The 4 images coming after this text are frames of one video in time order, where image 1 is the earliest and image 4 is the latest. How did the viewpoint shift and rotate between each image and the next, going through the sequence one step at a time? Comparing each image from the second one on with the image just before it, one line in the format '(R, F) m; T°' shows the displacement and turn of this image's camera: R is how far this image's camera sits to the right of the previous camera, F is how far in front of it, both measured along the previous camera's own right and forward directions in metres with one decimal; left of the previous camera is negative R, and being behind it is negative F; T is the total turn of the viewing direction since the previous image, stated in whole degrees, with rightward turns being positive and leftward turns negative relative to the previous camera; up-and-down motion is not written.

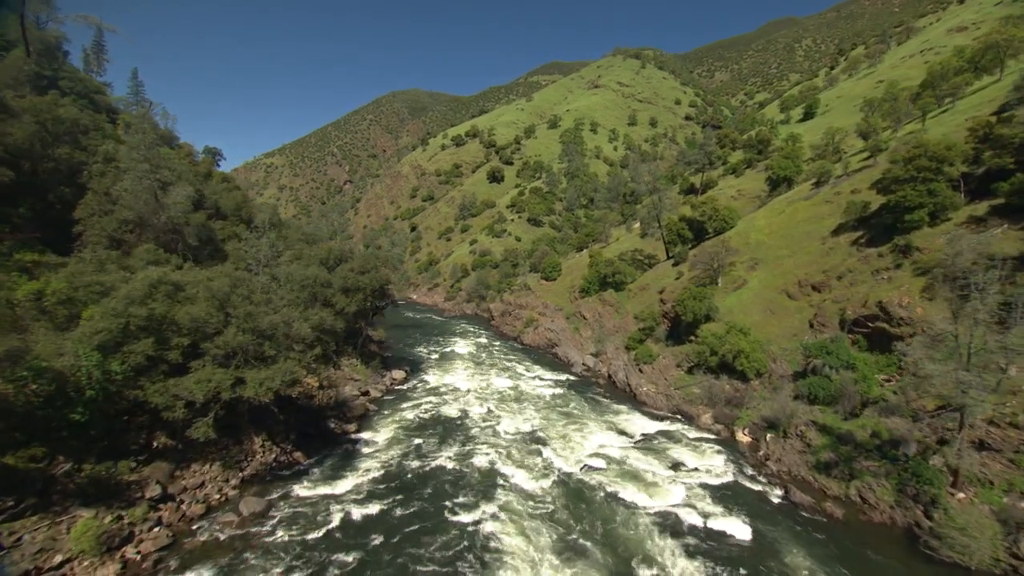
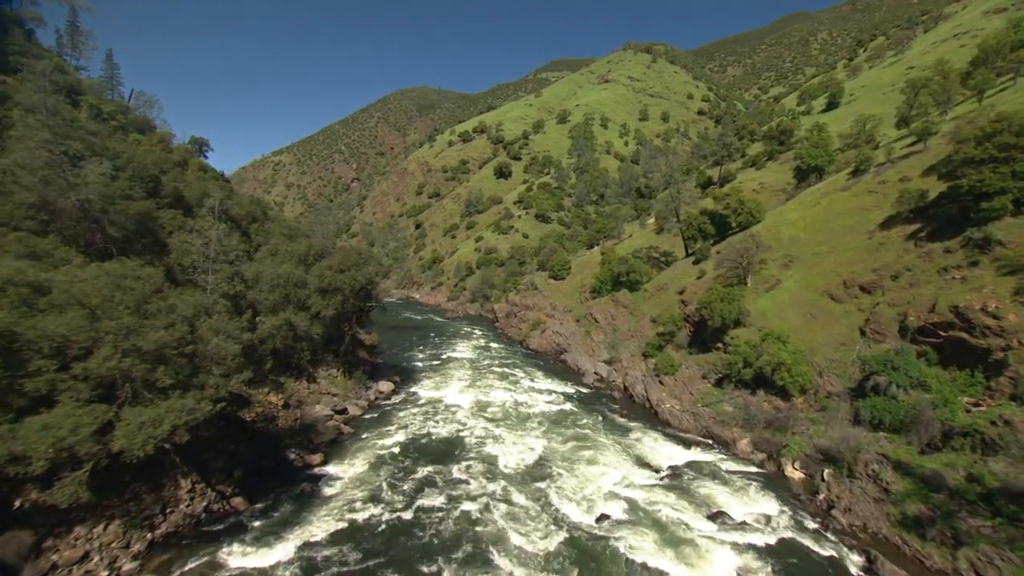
(+0.4, +5.1) m; -1°
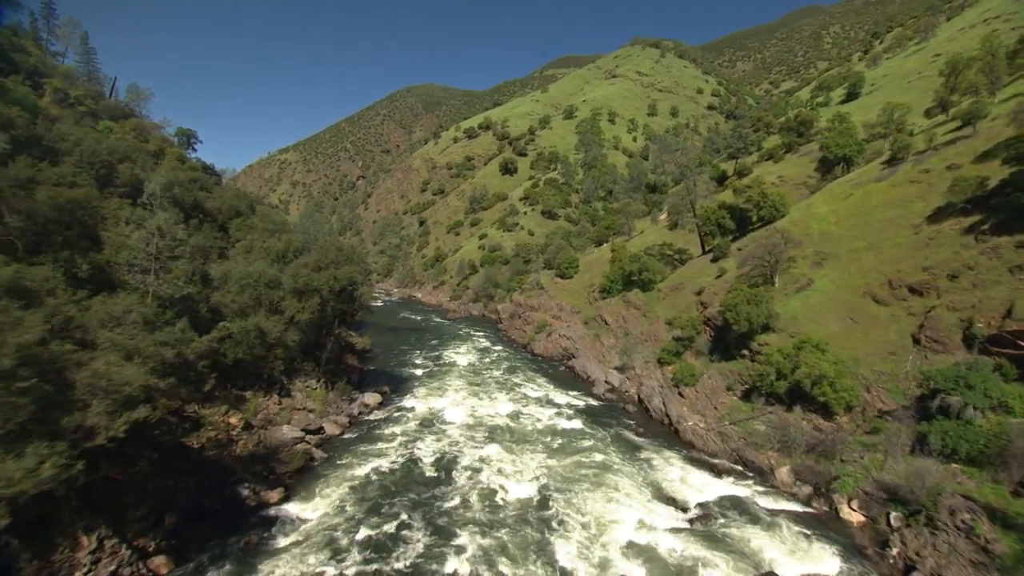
(+0.3, +4.1) m; -1°
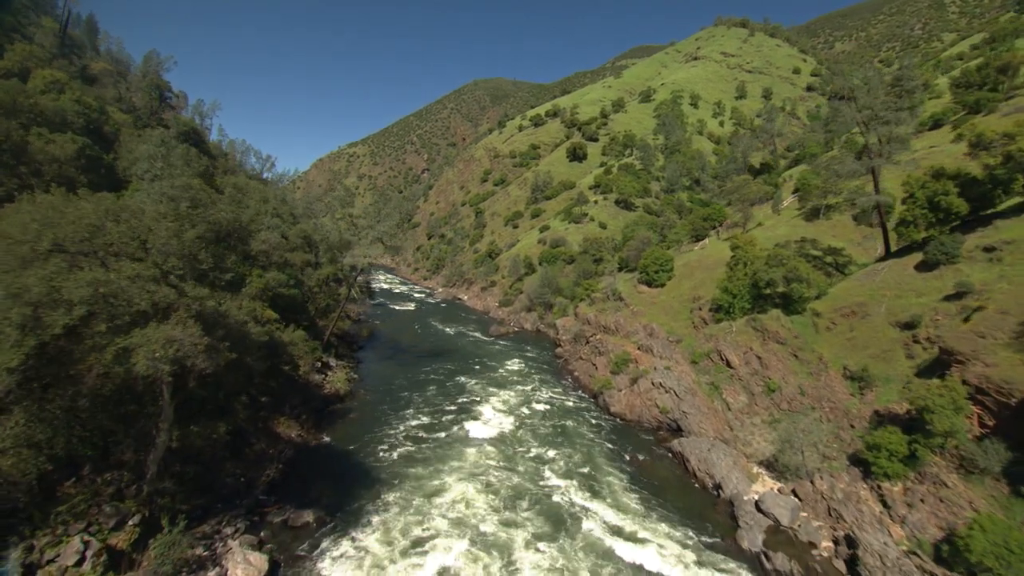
(+0.1, +20.7) m; -7°
